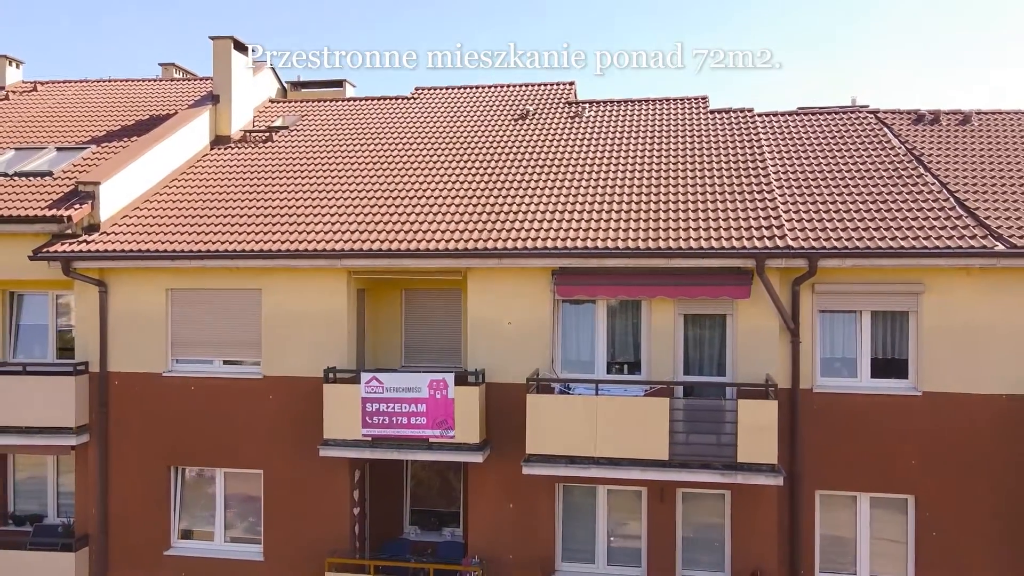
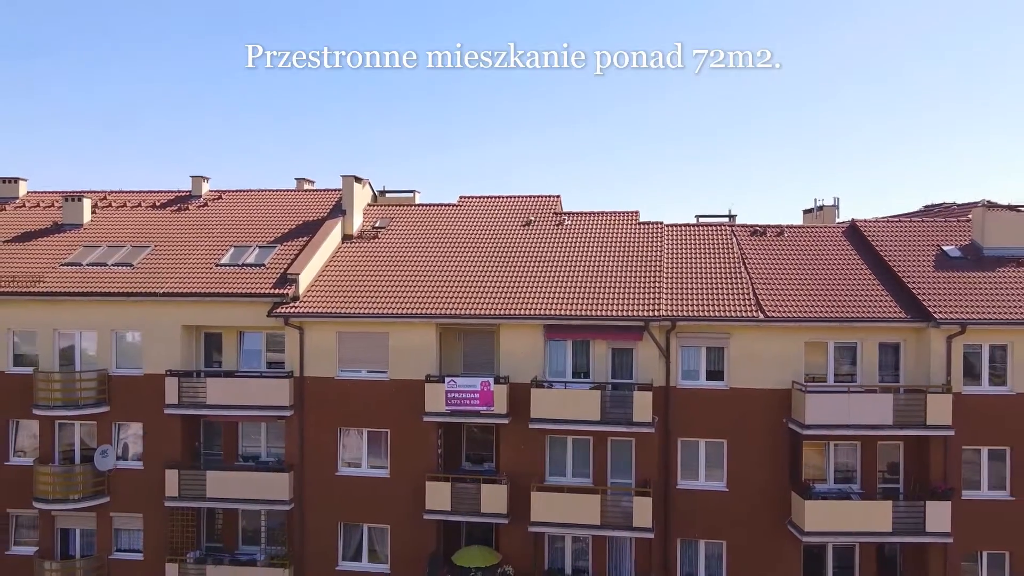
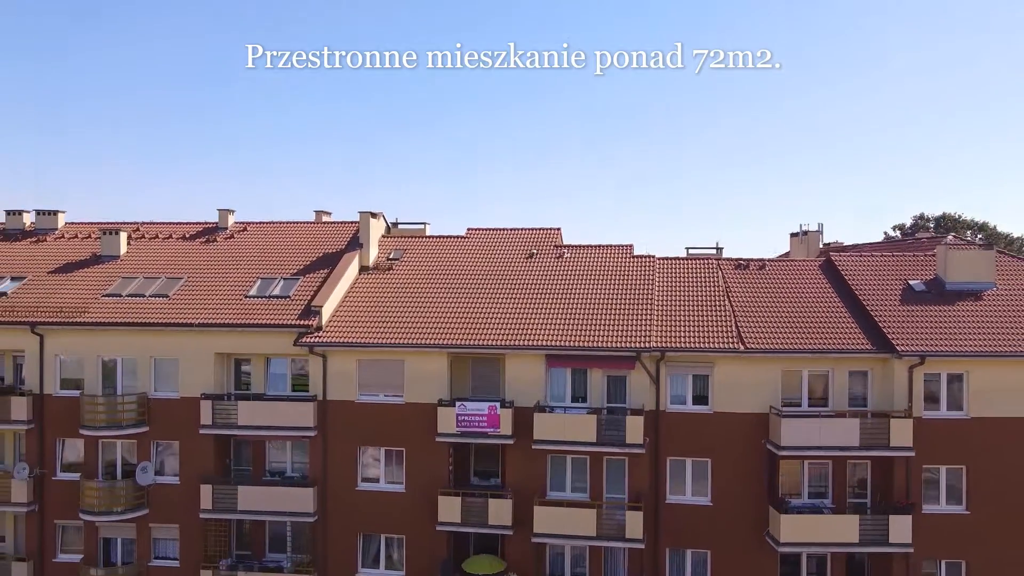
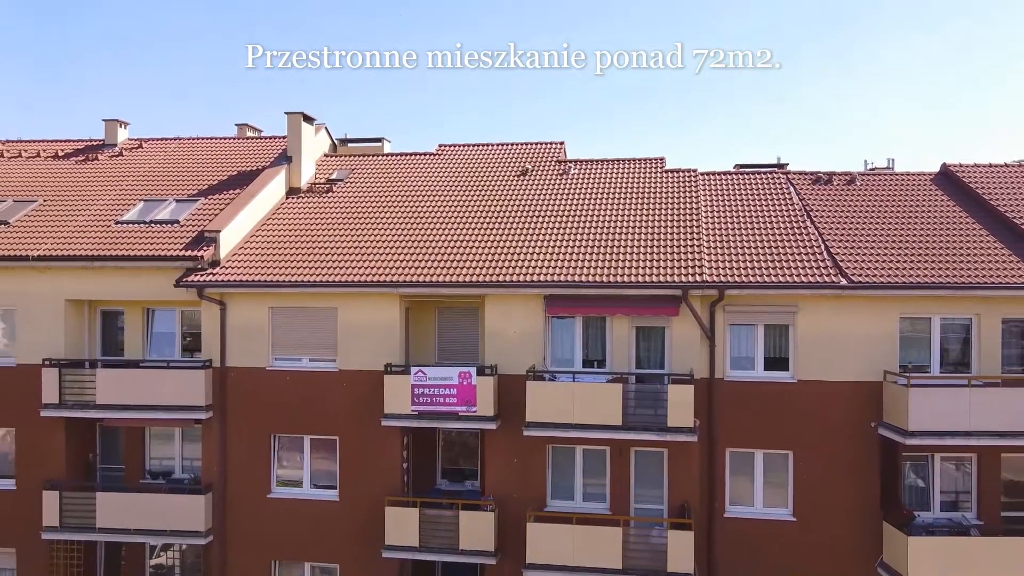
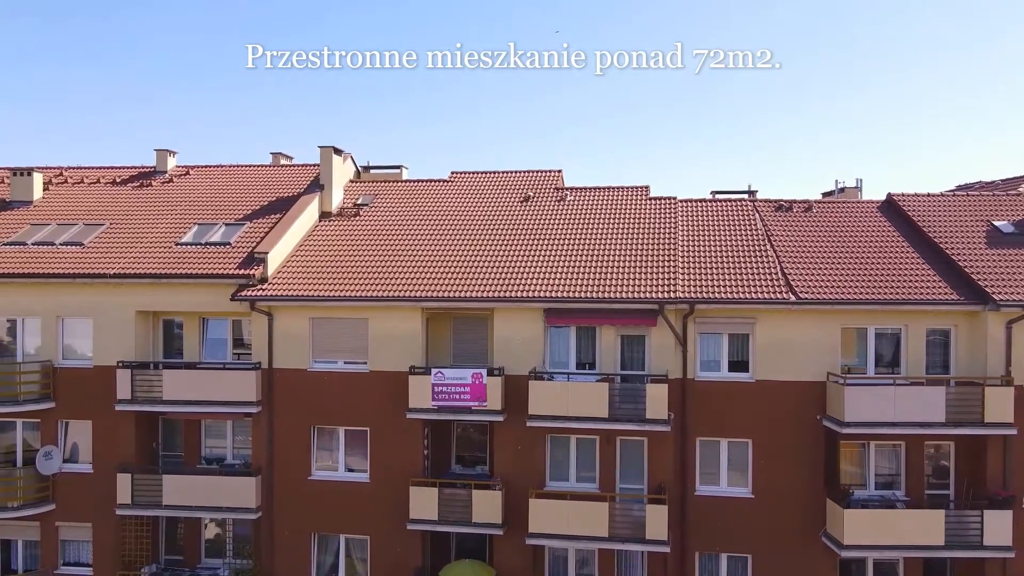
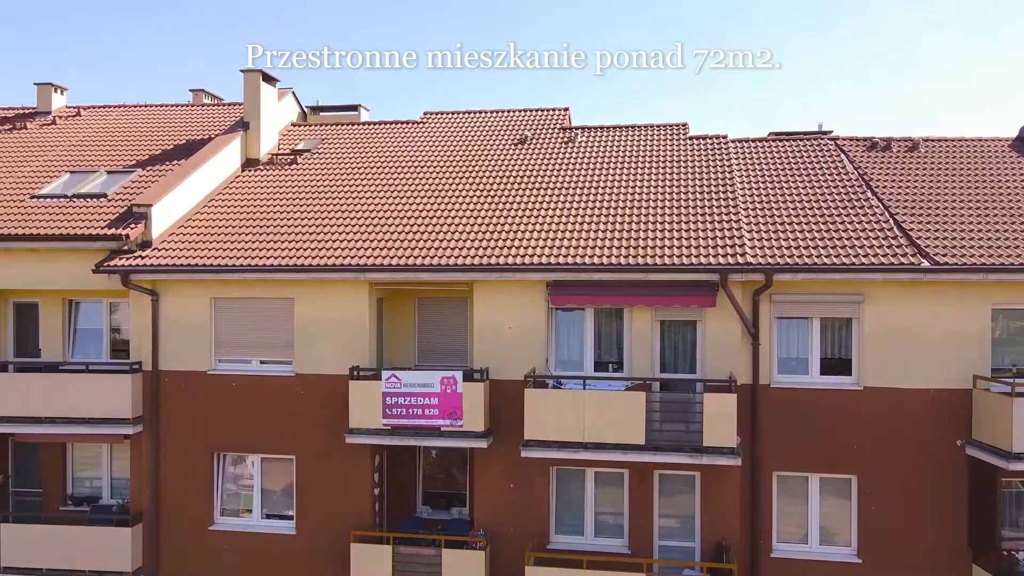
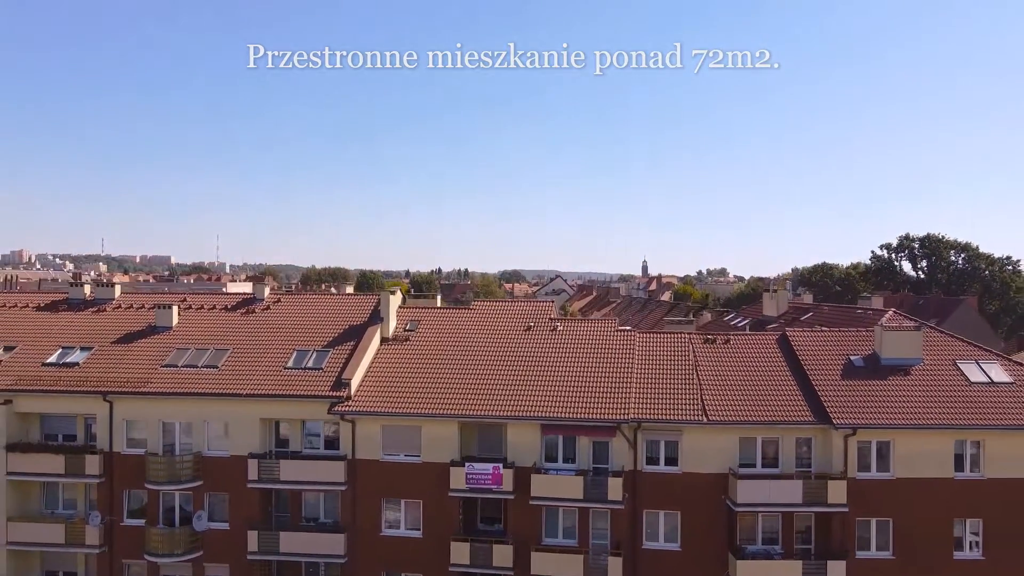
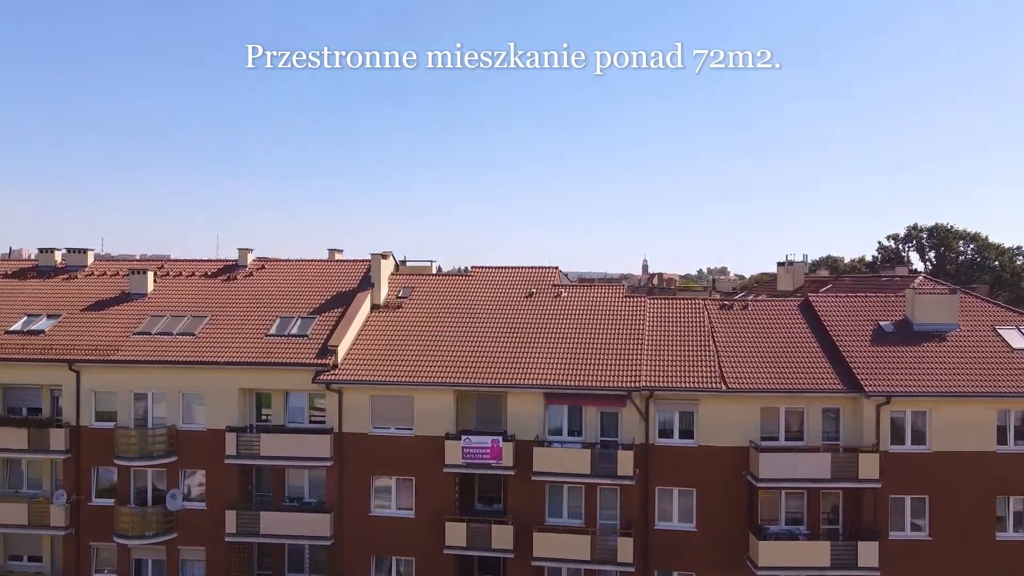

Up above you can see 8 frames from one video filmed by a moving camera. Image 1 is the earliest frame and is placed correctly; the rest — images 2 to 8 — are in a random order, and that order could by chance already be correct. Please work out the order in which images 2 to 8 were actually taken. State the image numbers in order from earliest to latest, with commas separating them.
6, 4, 5, 2, 3, 8, 7
